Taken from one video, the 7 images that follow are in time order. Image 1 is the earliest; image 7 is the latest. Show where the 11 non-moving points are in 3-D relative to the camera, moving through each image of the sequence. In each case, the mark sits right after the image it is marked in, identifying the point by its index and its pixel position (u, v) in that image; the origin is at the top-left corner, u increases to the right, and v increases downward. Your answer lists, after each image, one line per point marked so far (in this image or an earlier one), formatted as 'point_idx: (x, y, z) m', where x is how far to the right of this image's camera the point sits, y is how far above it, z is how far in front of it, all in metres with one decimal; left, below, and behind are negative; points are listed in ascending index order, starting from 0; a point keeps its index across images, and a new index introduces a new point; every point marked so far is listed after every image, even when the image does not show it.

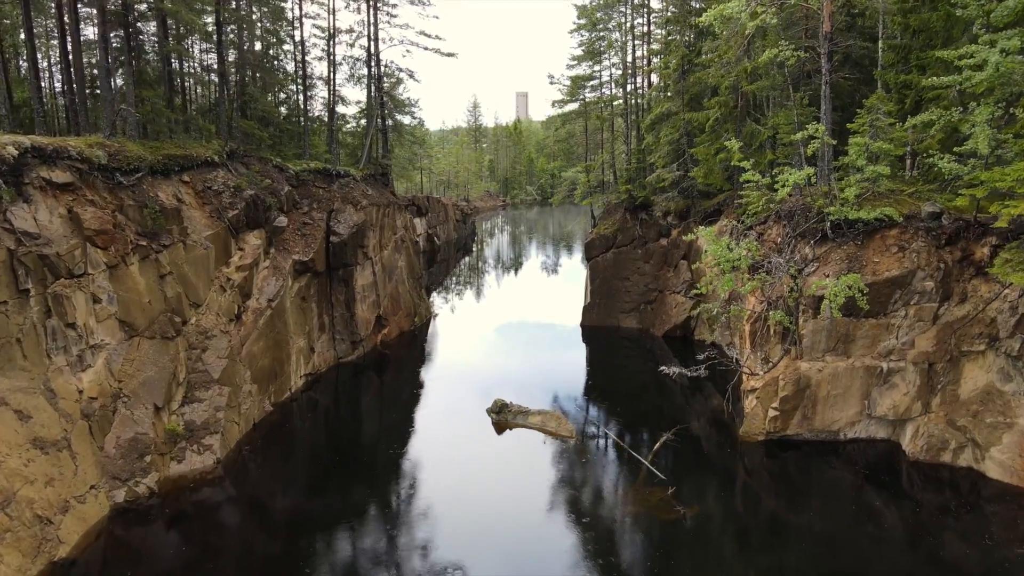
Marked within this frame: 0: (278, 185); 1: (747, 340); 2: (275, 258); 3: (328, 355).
0: (-5.7, +2.5, +17.9) m
1: (+5.0, -1.1, +15.7) m
2: (-5.5, +0.7, +17.2) m
3: (-4.9, -1.8, +19.7) m
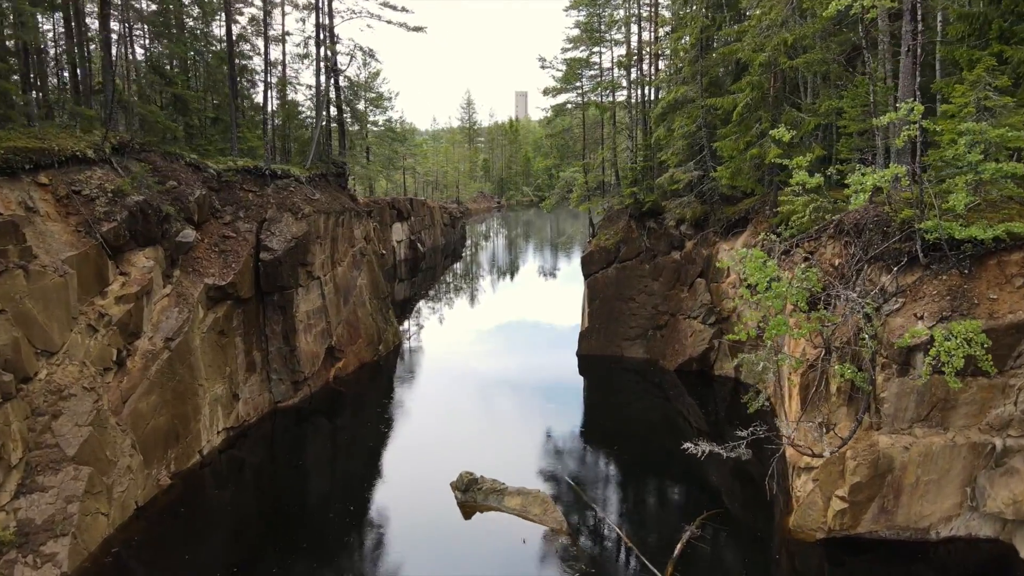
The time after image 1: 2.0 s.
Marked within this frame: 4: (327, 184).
0: (-6.1, +1.9, +14.0) m
1: (+4.6, -1.7, +11.8) m
2: (-6.0, +0.1, +13.3) m
3: (-5.3, -2.4, +15.8) m
4: (-4.7, +2.7, +18.7) m
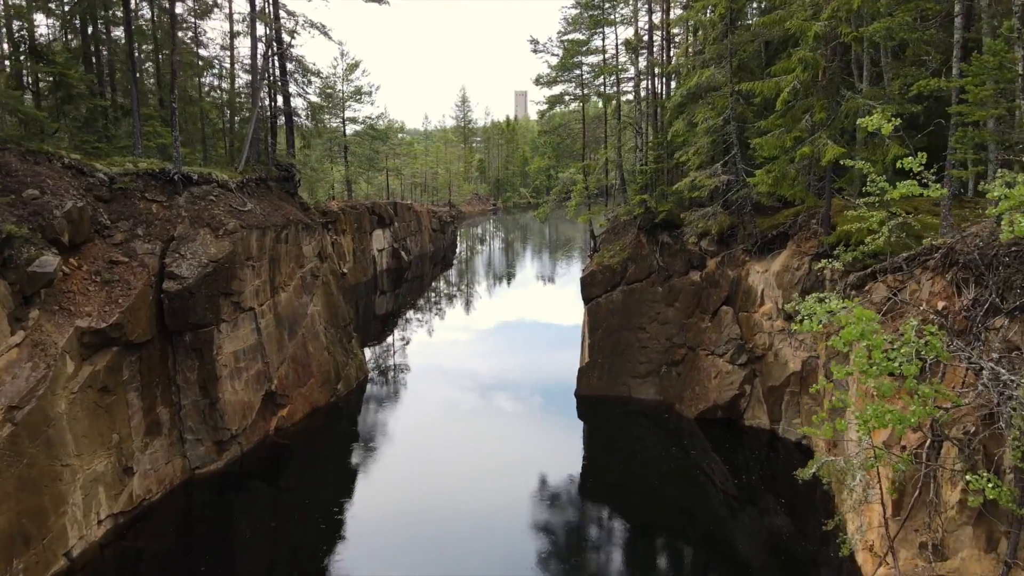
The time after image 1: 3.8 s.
0: (-6.5, +1.3, +10.5) m
1: (+4.2, -2.4, +8.4) m
2: (-6.3, -0.5, +9.9) m
3: (-5.7, -3.0, +12.4) m
4: (-5.1, +2.0, +15.2) m
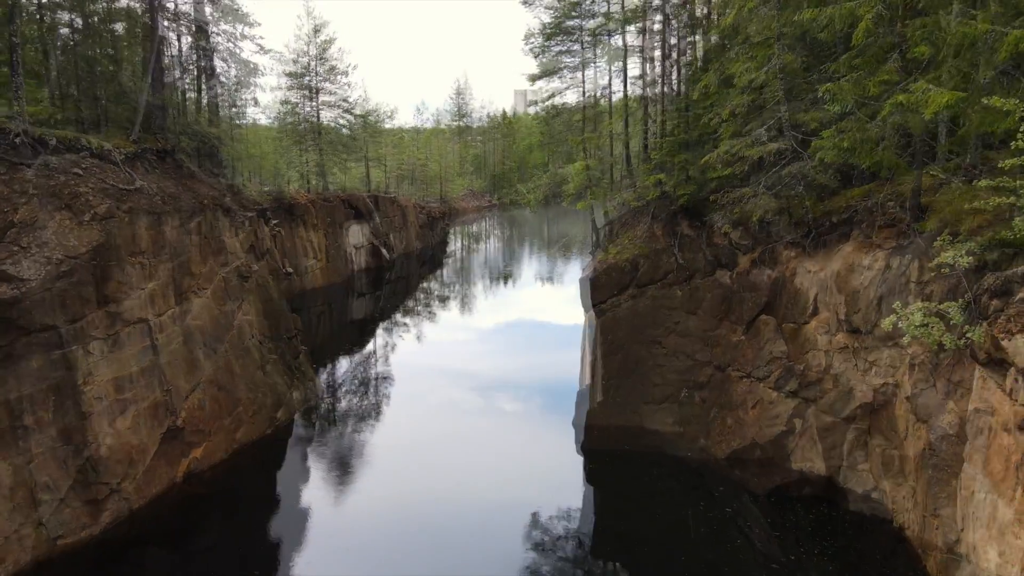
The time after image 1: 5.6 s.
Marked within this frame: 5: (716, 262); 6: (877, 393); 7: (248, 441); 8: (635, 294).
0: (-6.8, +1.2, +7.1) m
1: (+3.9, -2.4, +5.0) m
2: (-6.7, -0.6, +6.5) m
3: (-6.0, -3.1, +9.0) m
4: (-5.4, +2.0, +11.9) m
5: (+3.6, +0.5, +13.1) m
6: (+4.9, -1.4, +10.0) m
7: (-4.6, -2.7, +12.9) m
8: (+2.3, -0.1, +13.7) m
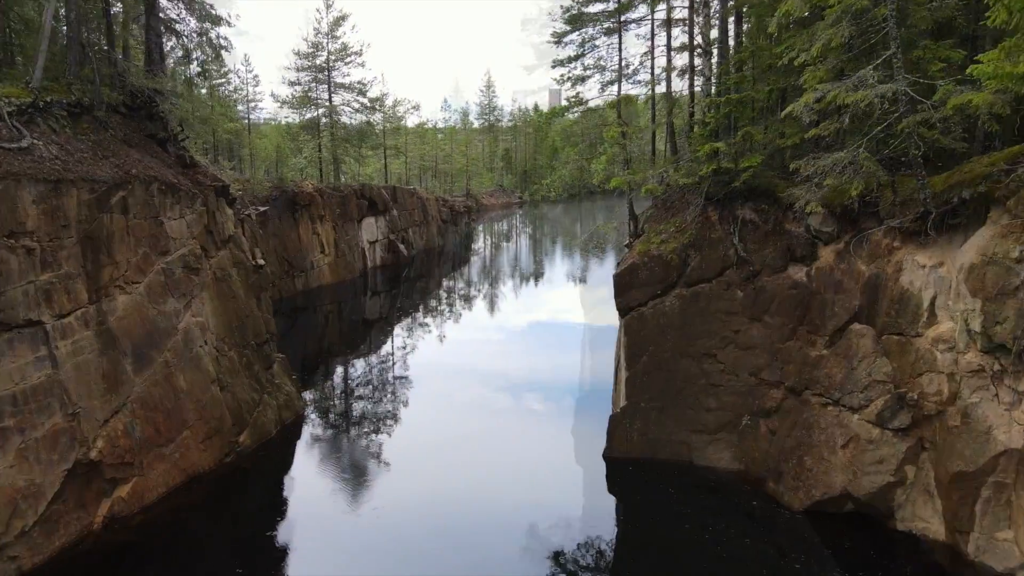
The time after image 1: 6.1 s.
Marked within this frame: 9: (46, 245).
0: (-6.8, +1.3, +4.7) m
1: (+3.7, -2.4, +2.1) m
2: (-6.7, -0.5, +4.1) m
3: (-6.0, -3.0, +6.5) m
4: (-5.2, +2.1, +9.4) m
5: (+3.8, +0.5, +10.2) m
6: (+5.0, -1.4, +7.1) m
7: (-4.4, -2.6, +10.4) m
8: (+2.5, -0.1, +10.9) m
9: (-5.0, +0.5, +7.6) m
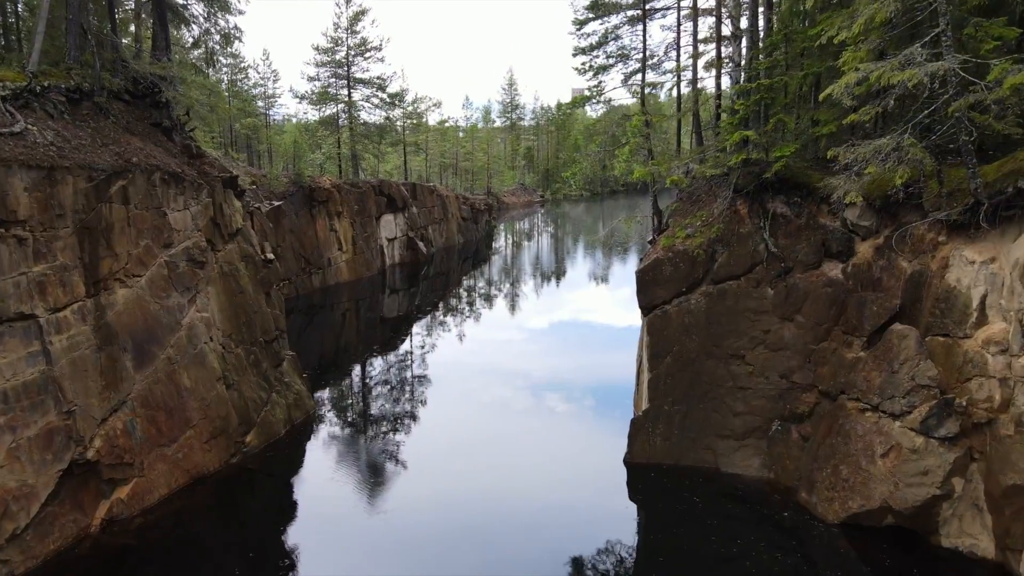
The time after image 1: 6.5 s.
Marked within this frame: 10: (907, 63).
0: (-6.8, +1.4, +4.4) m
1: (+3.7, -2.4, +1.5) m
2: (-6.7, -0.4, +3.8) m
3: (-5.9, -2.9, +6.2) m
4: (-5.0, +2.1, +9.0) m
5: (+4.1, +0.5, +9.6) m
6: (+5.1, -1.4, +6.4) m
7: (-4.2, -2.5, +10.0) m
8: (+2.8, -0.1, +10.3) m
9: (-4.8, +0.6, +7.3) m
10: (+3.9, +2.2, +7.4) m
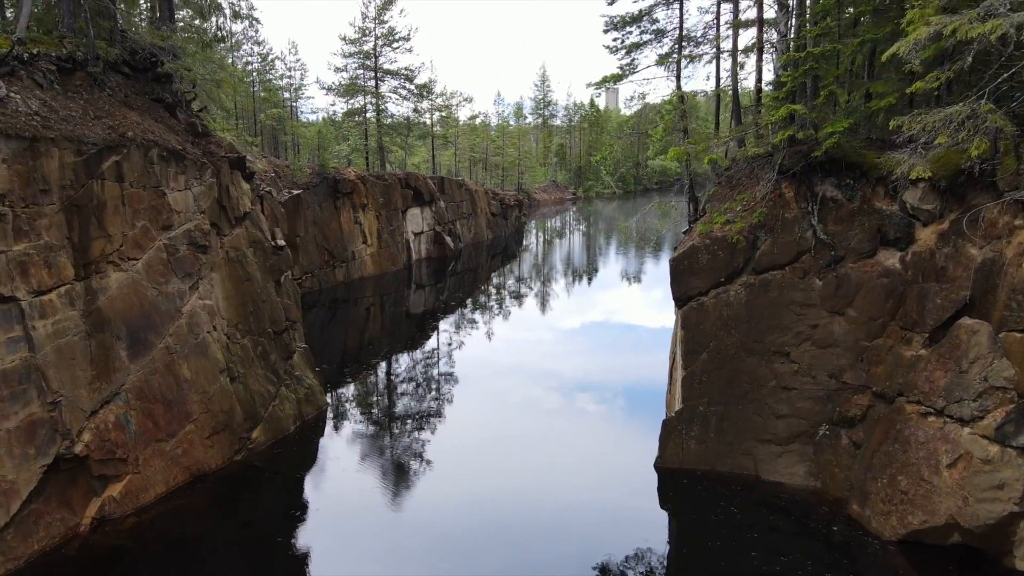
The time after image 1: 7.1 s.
0: (-6.7, +1.6, +4.0) m
1: (+3.6, -2.3, +0.6) m
2: (-6.7, -0.2, +3.3) m
3: (-5.8, -2.7, +5.7) m
4: (-4.7, +2.3, +8.5) m
5: (+4.3, +0.6, +8.7) m
6: (+5.2, -1.3, +5.4) m
7: (-3.9, -2.3, +9.4) m
8: (+3.1, +0.1, +9.4) m
9: (-4.7, +0.7, +6.7) m
10: (+4.1, +2.3, +6.4) m
